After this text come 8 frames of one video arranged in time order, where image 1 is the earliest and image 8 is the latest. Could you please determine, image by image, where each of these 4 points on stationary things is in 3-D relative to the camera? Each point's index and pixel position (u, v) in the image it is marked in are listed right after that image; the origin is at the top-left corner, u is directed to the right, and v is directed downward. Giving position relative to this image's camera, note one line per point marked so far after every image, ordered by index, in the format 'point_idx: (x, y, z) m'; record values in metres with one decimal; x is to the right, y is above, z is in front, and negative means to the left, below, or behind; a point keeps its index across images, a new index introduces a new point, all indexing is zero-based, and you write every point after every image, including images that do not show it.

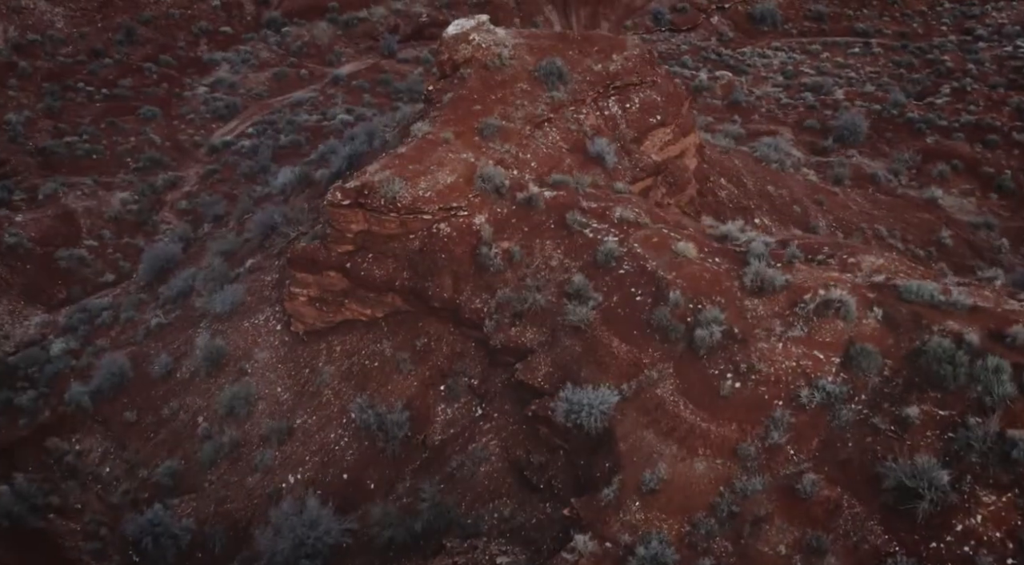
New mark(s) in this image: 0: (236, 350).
0: (-6.2, -1.5, +17.3) m
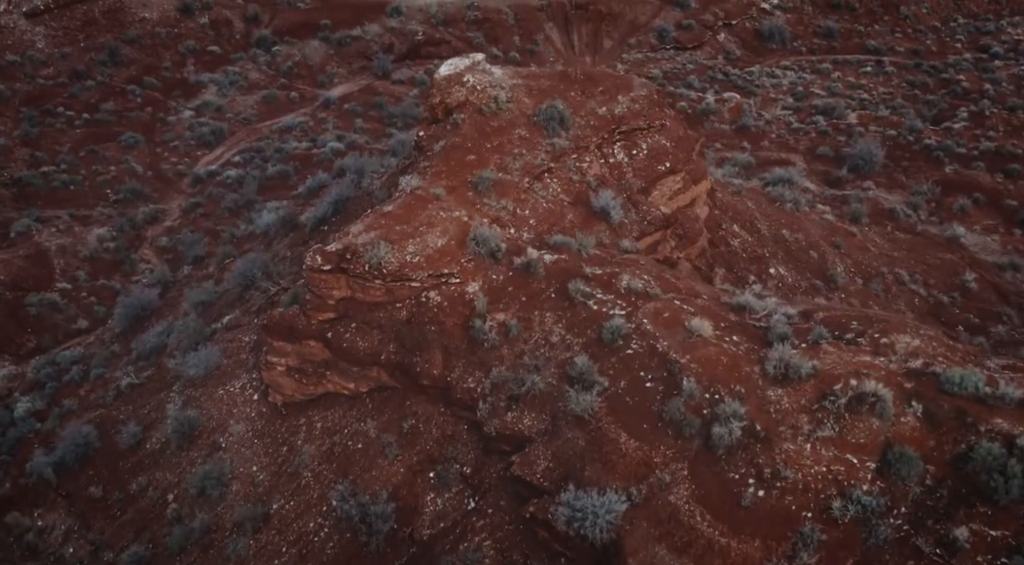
0: (-6.3, -2.9, +15.9) m
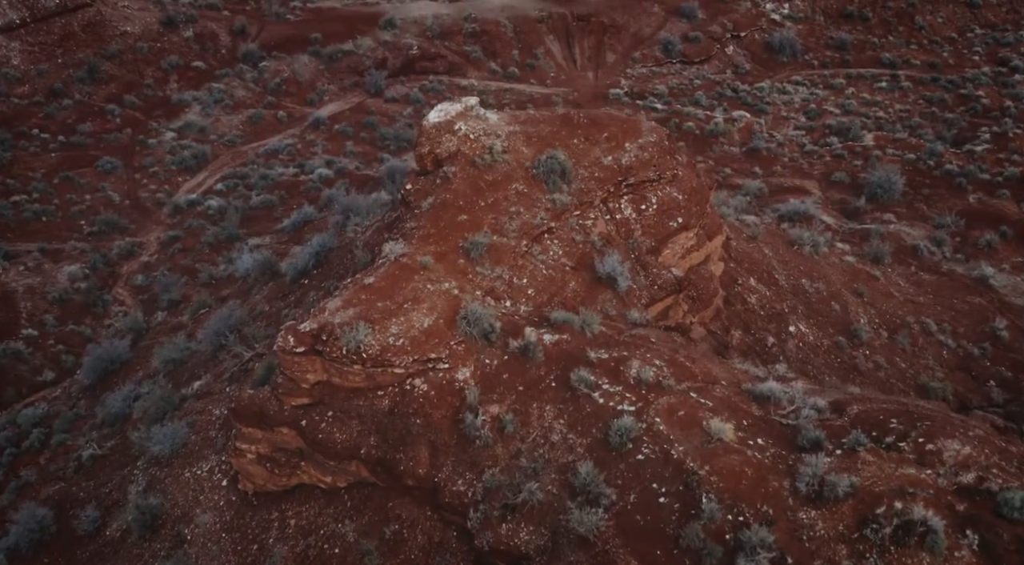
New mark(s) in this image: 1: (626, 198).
0: (-6.3, -4.2, +14.4) m
1: (+2.4, +1.8, +16.2) m
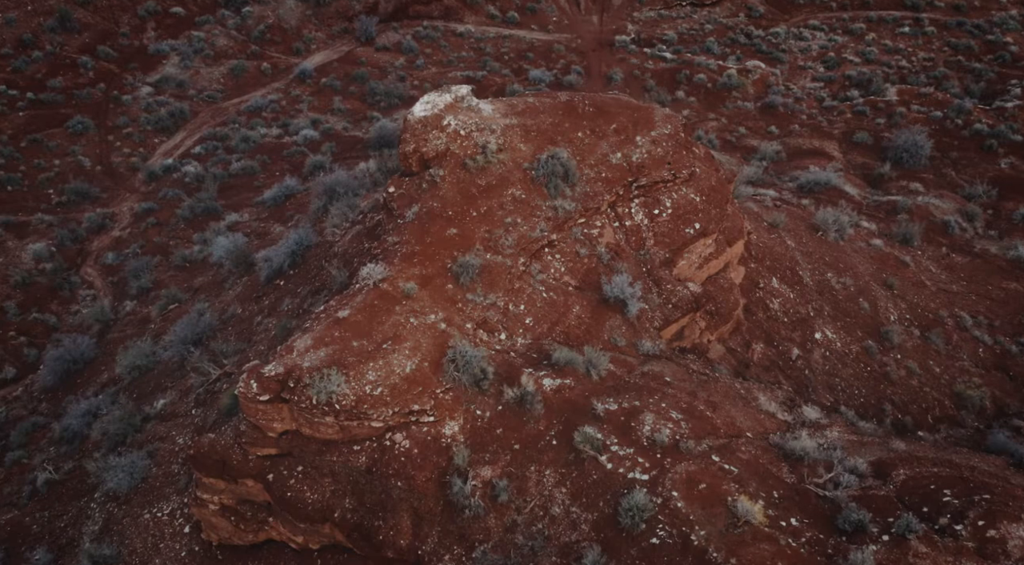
0: (-6.4, -4.6, +13.0) m
1: (+2.3, +1.5, +14.2) m
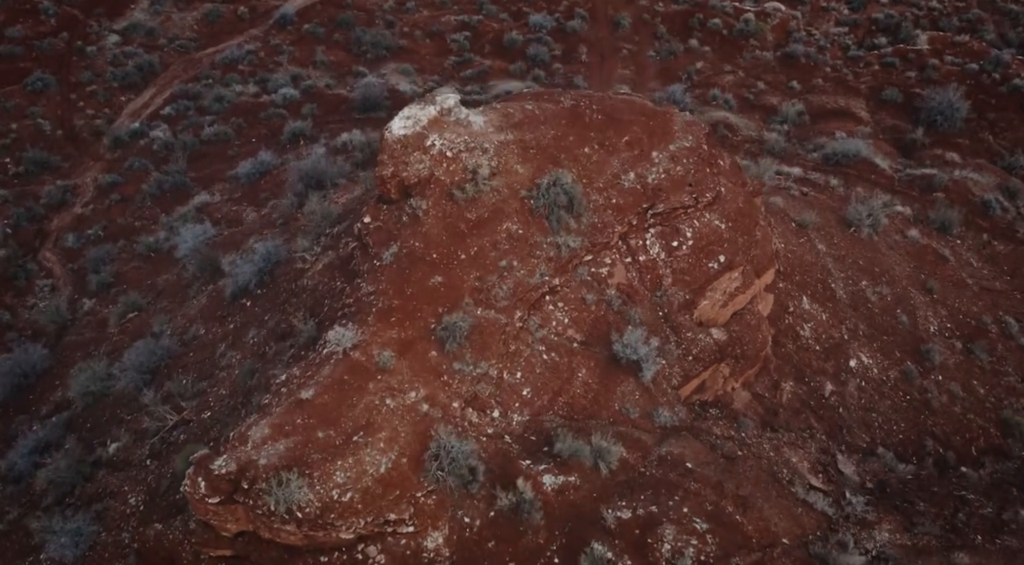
0: (-6.5, -5.4, +11.6) m
1: (+2.2, +0.8, +12.1) m
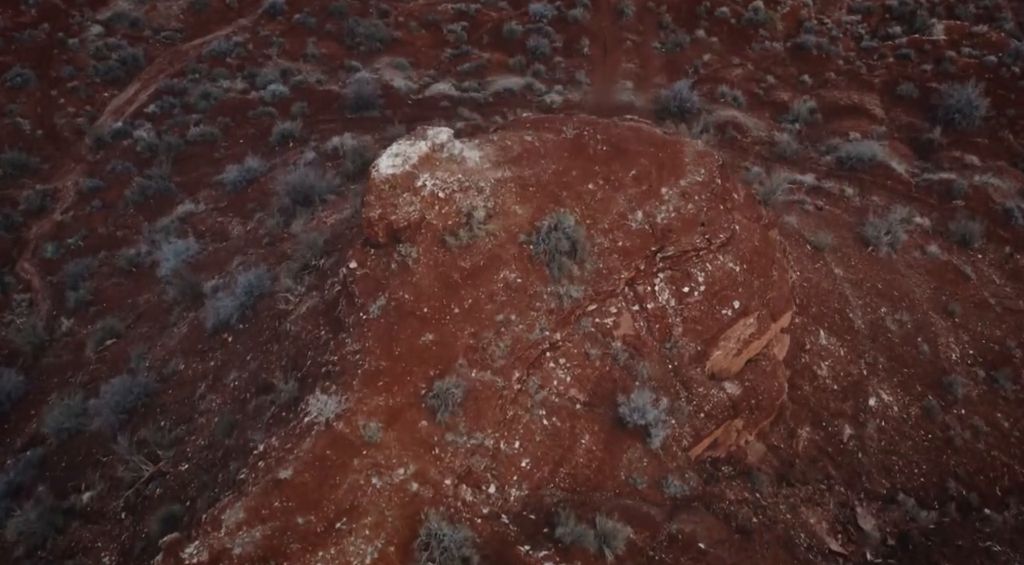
0: (-6.5, -6.2, +10.9) m
1: (+2.2, +0.1, +11.2) m
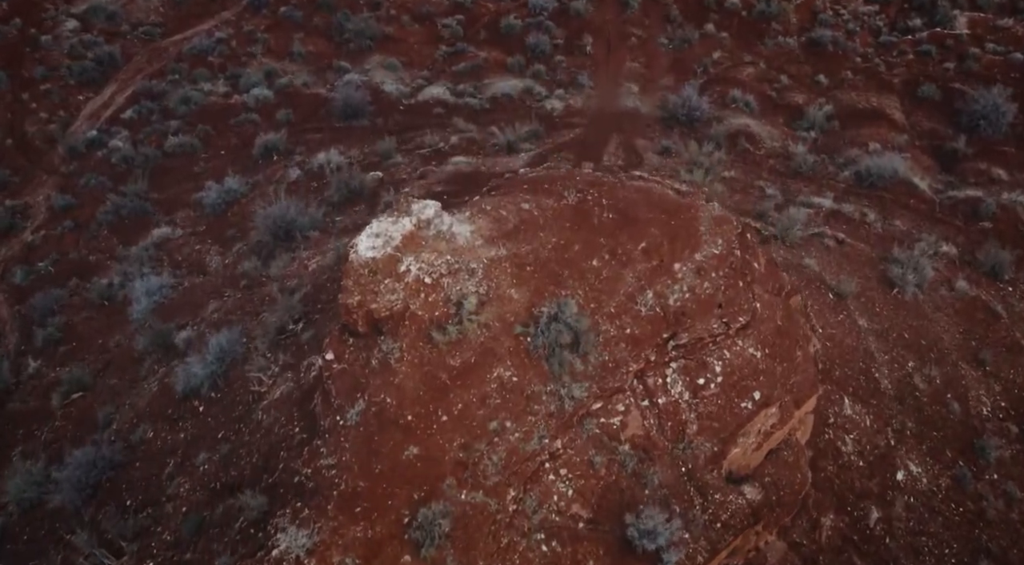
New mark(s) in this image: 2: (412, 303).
0: (-6.5, -7.4, +10.0) m
1: (+2.1, -1.1, +10.0) m
2: (-1.2, -0.3, +9.5) m
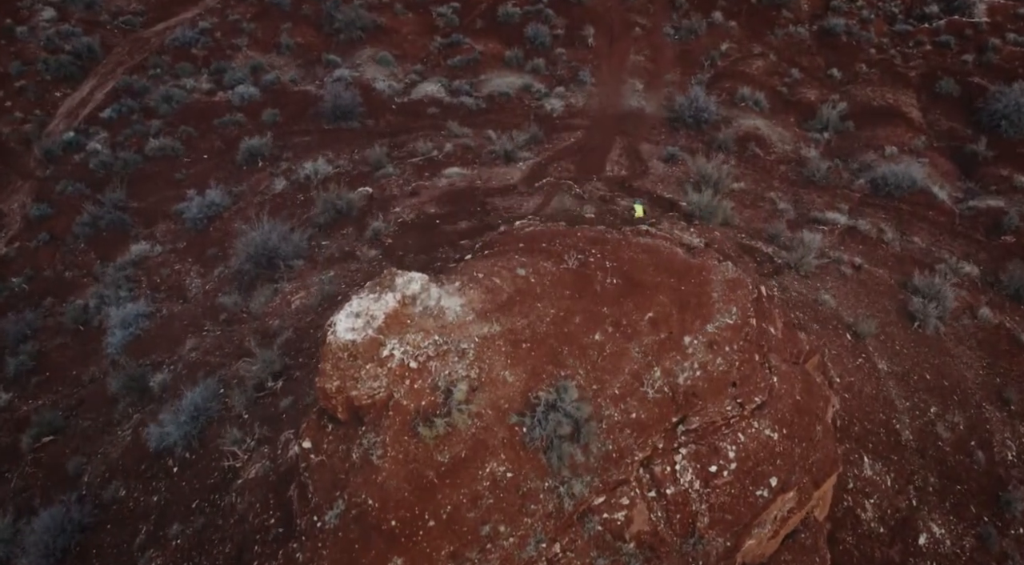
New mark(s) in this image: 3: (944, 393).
0: (-6.6, -8.3, +9.4) m
1: (+2.1, -2.1, +9.1) m
2: (-1.3, -1.2, +8.6) m
3: (+7.8, -2.1, +13.9) m
